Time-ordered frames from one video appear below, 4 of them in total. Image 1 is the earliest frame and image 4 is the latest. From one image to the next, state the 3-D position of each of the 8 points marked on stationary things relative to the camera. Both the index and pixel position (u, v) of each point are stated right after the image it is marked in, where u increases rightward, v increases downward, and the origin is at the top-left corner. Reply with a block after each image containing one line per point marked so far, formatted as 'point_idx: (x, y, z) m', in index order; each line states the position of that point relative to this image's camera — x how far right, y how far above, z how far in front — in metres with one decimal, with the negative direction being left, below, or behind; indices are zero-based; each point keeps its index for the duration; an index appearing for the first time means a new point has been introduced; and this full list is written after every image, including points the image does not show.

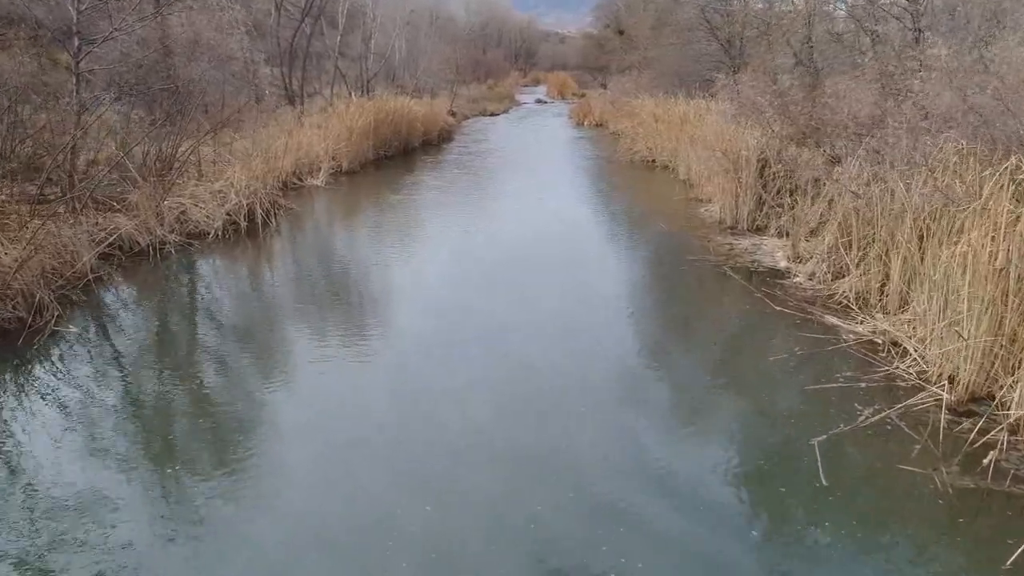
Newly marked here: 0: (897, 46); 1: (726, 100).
0: (+3.2, +2.0, +5.7) m
1: (+2.4, +2.0, +7.6) m
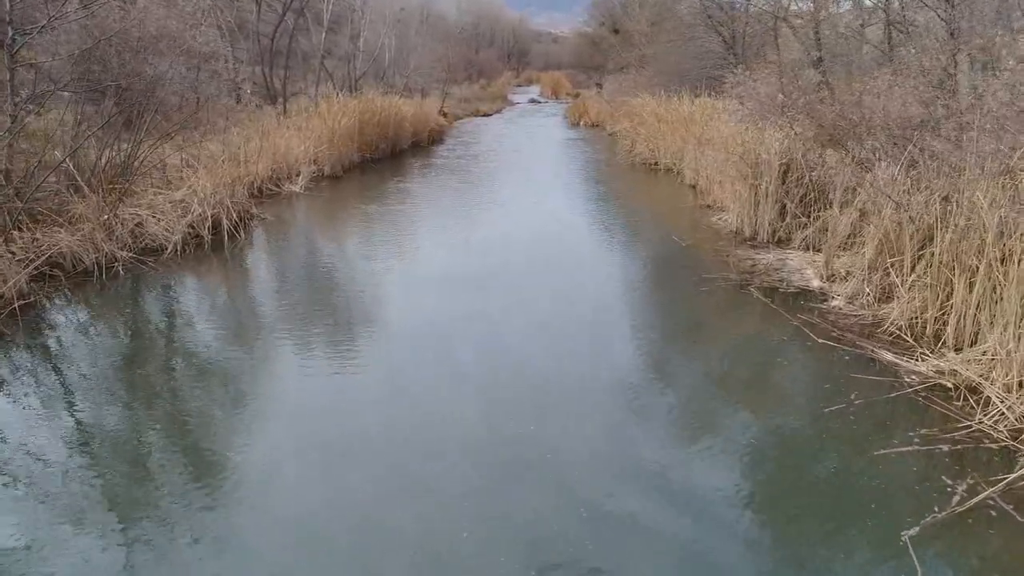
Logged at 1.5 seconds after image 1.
0: (+3.2, +1.9, +5.2) m
1: (+2.3, +1.9, +7.1) m
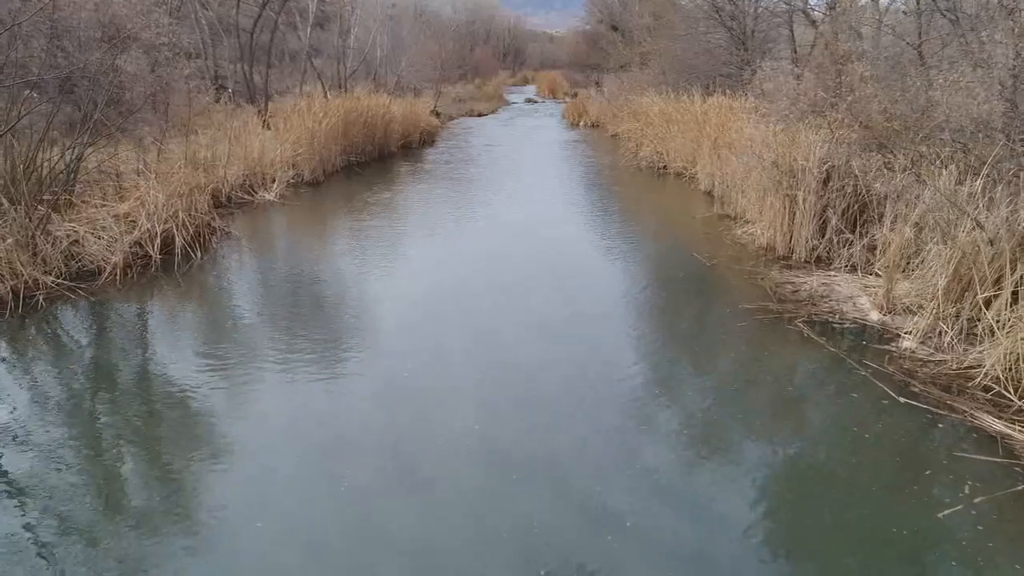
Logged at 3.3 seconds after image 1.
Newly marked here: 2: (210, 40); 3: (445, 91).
0: (+3.2, +1.7, +4.7) m
1: (+2.3, +1.8, +6.5) m
2: (-4.4, +3.7, +10.2) m
3: (-1.9, +5.6, +19.6) m
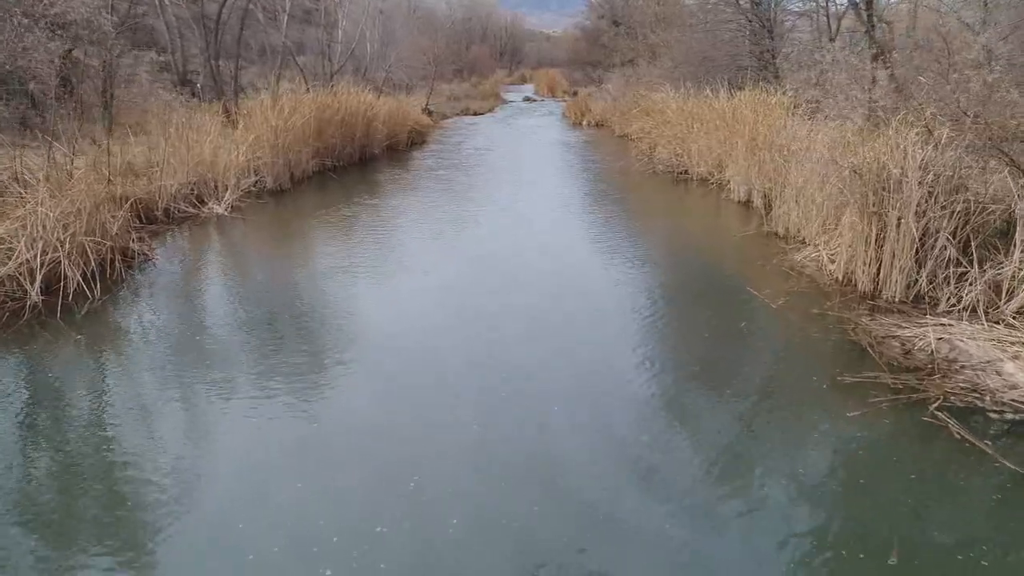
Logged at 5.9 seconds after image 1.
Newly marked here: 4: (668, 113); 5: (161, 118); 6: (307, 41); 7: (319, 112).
0: (+3.1, +1.5, +3.7) m
1: (+2.3, +1.6, +5.6) m
2: (-4.5, +3.4, +9.3) m
3: (-1.9, +5.4, +18.7) m
4: (+2.0, +2.3, +9.1) m
5: (-3.3, +1.6, +6.7) m
6: (-4.1, +4.9, +13.9) m
7: (-2.3, +2.1, +8.4) m
